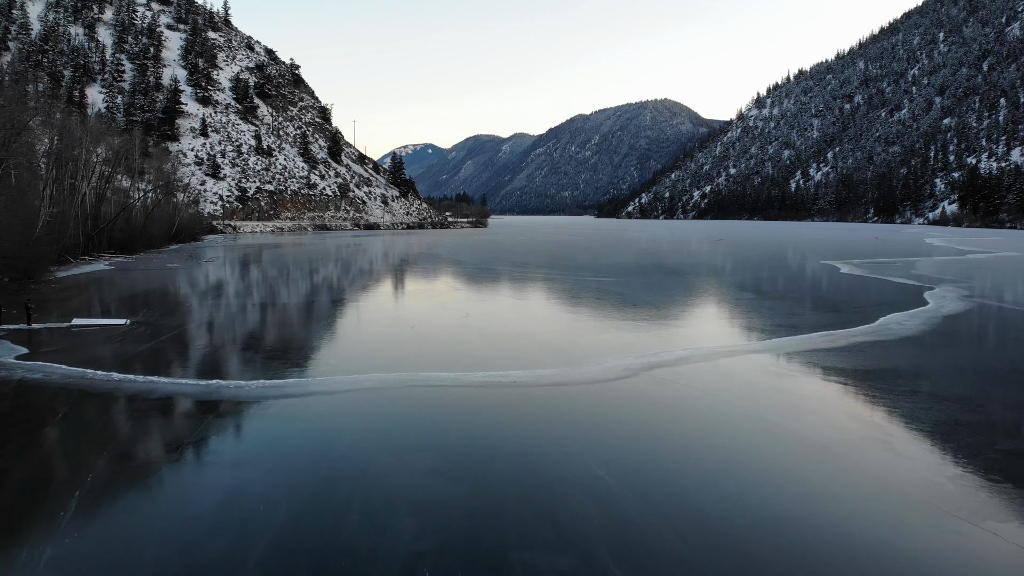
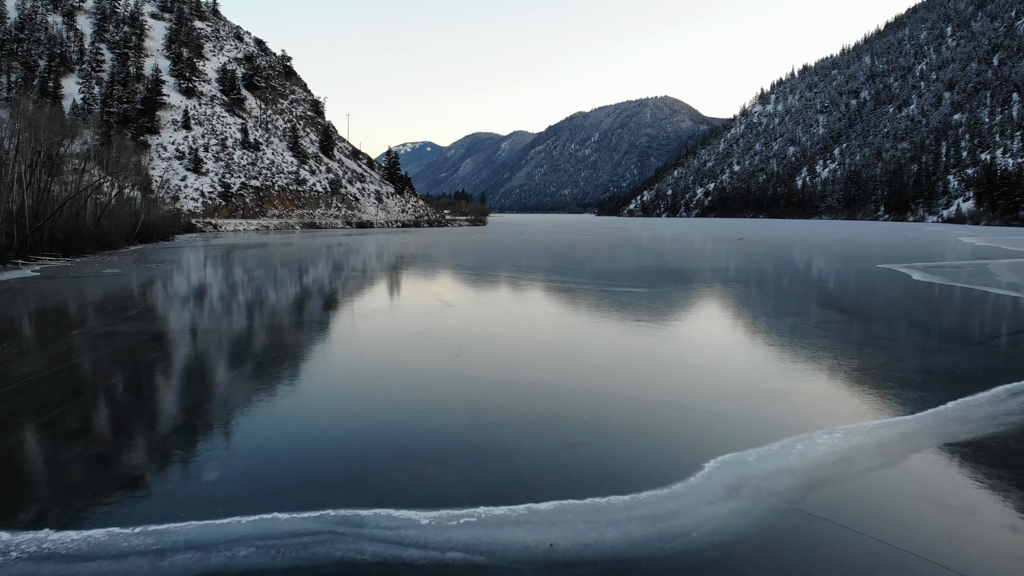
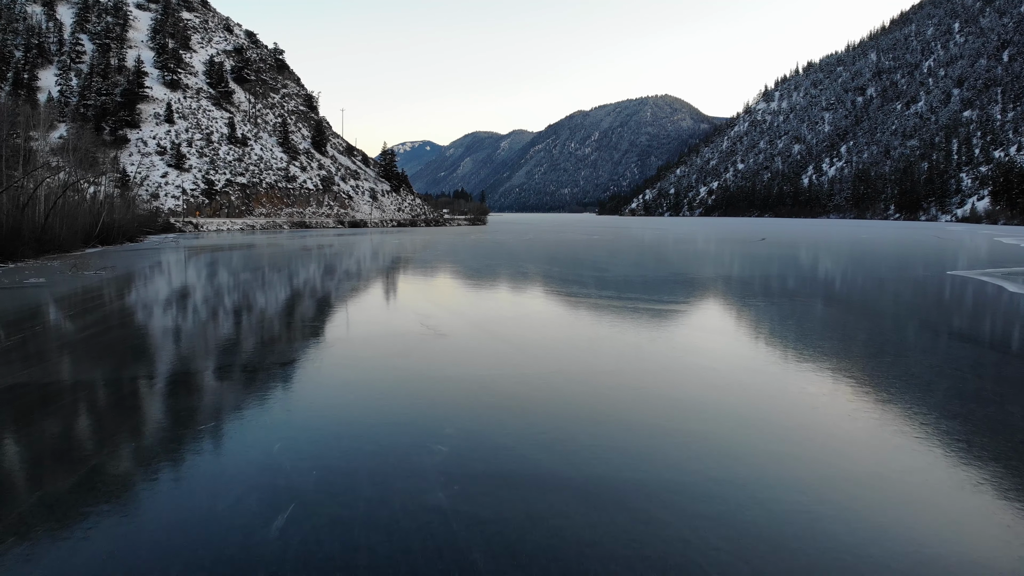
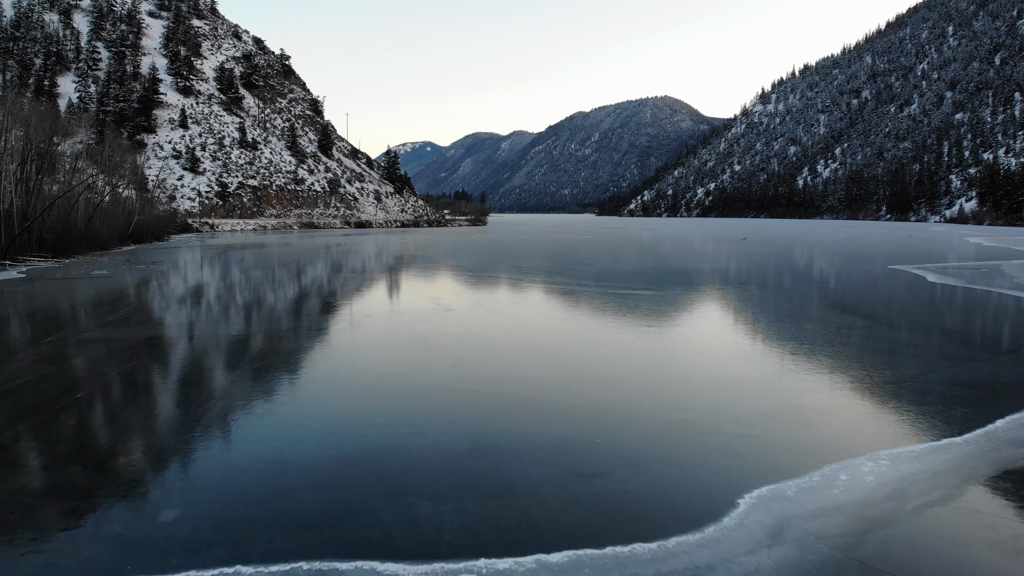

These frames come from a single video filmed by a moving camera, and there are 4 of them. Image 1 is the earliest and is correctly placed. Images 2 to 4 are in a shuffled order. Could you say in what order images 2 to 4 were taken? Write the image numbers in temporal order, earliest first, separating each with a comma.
2, 4, 3
